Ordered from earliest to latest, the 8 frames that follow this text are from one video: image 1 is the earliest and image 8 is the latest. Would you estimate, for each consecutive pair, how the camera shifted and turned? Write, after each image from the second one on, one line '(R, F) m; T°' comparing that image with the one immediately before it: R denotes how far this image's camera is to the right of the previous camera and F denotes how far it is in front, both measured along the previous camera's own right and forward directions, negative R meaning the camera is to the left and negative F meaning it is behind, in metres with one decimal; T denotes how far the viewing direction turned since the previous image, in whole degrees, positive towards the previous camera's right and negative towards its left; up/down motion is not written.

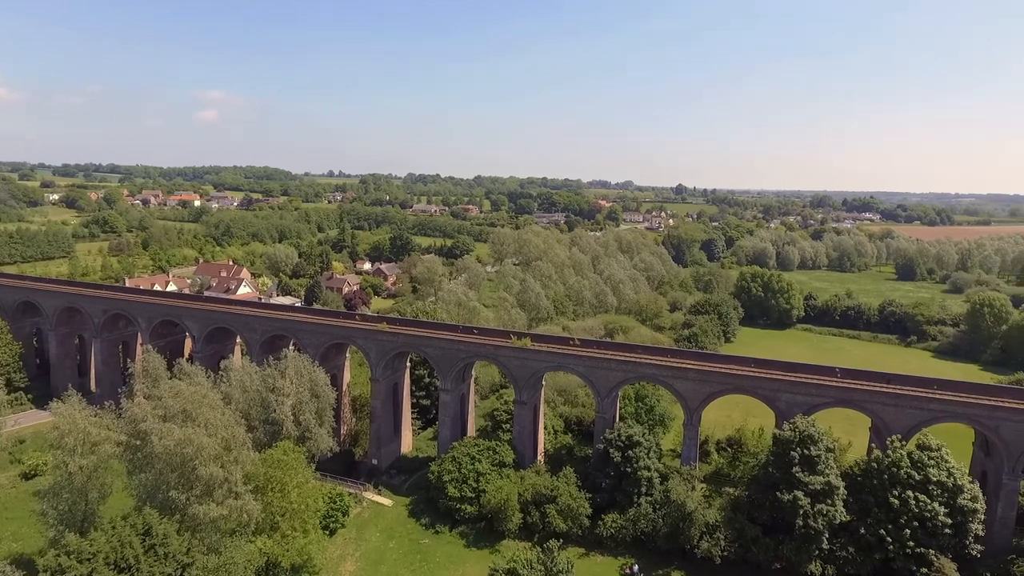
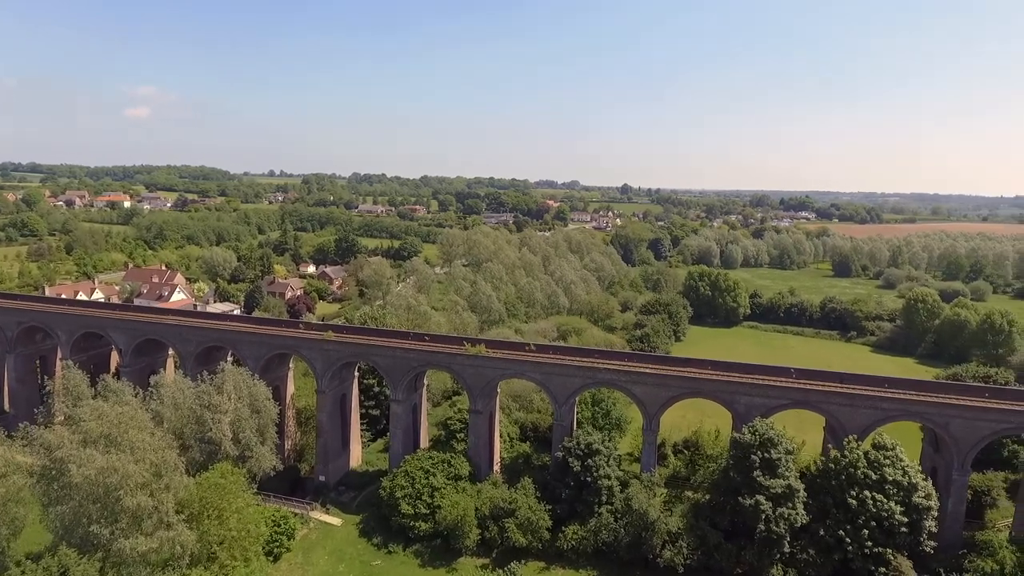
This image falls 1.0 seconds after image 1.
(-0.2, +1.1) m; +5°
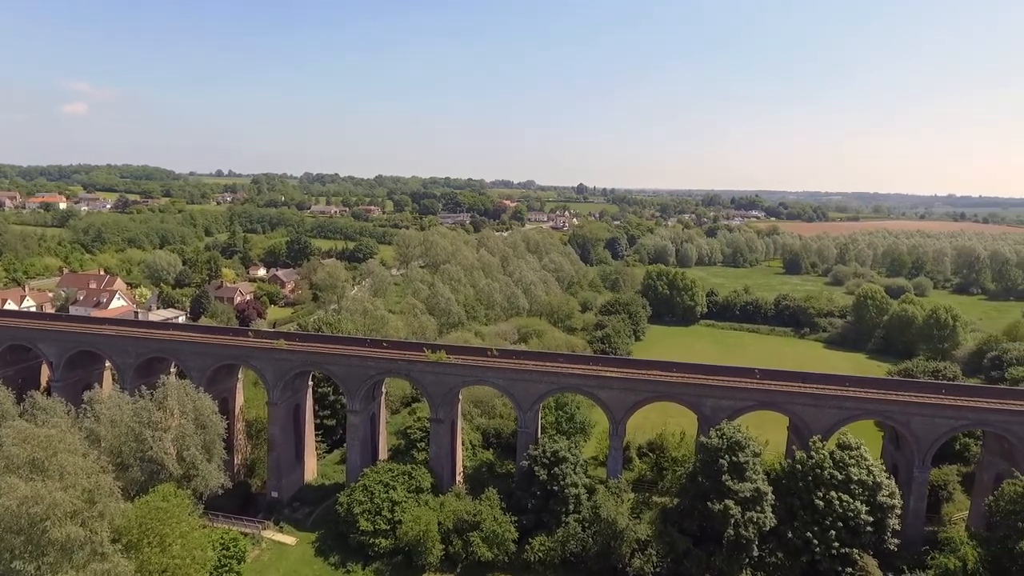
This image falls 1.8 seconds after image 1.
(-0.2, +0.9) m; +4°
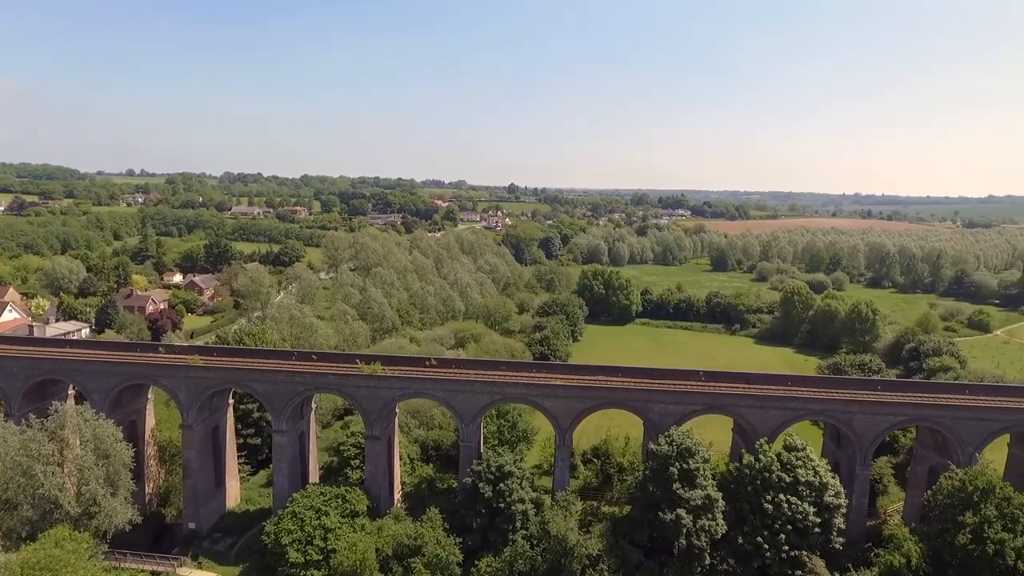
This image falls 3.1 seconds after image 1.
(-0.3, +1.5) m; +6°
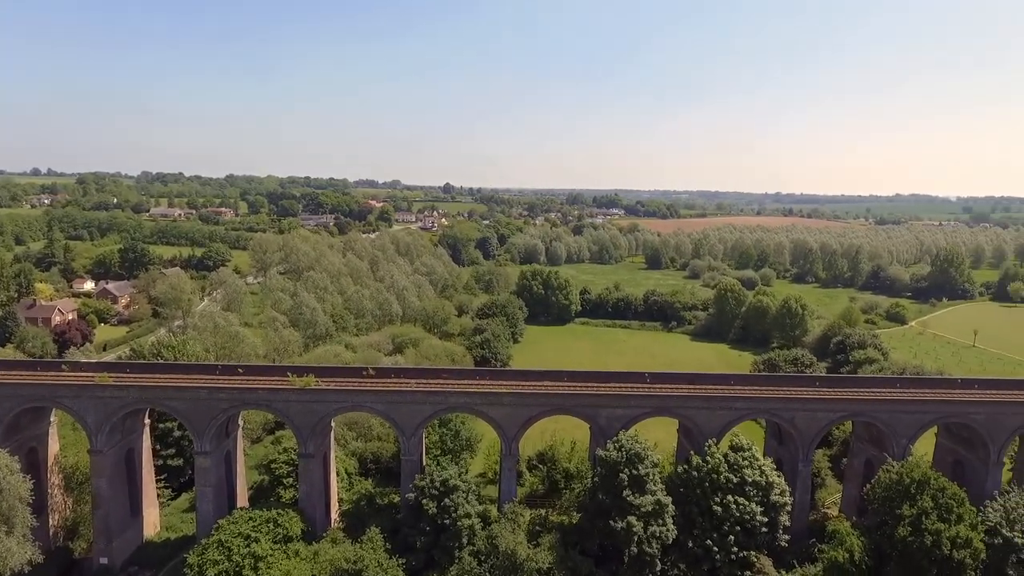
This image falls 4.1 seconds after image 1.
(-0.2, +1.1) m; +6°
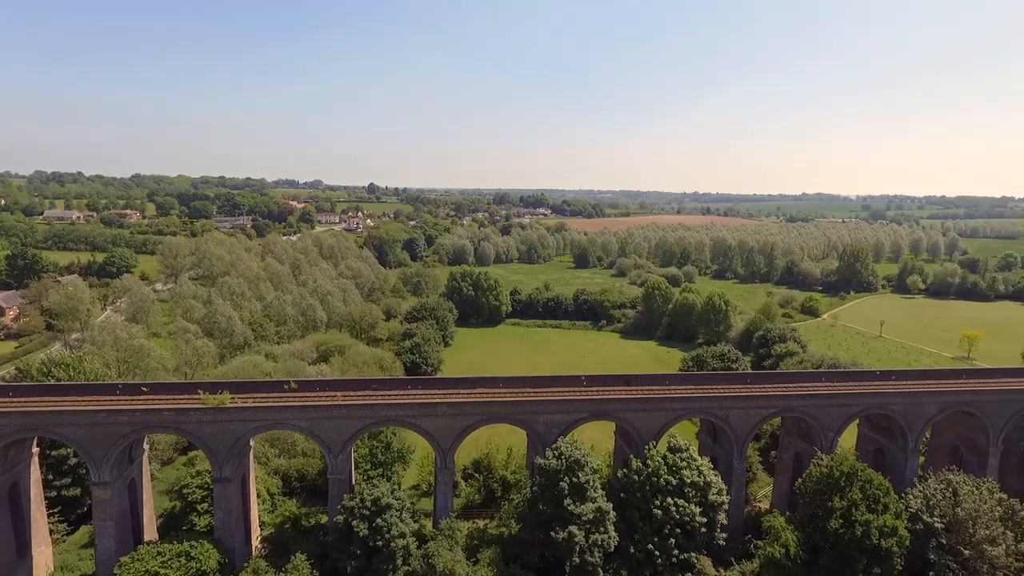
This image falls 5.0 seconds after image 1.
(-0.2, +1.0) m; +7°
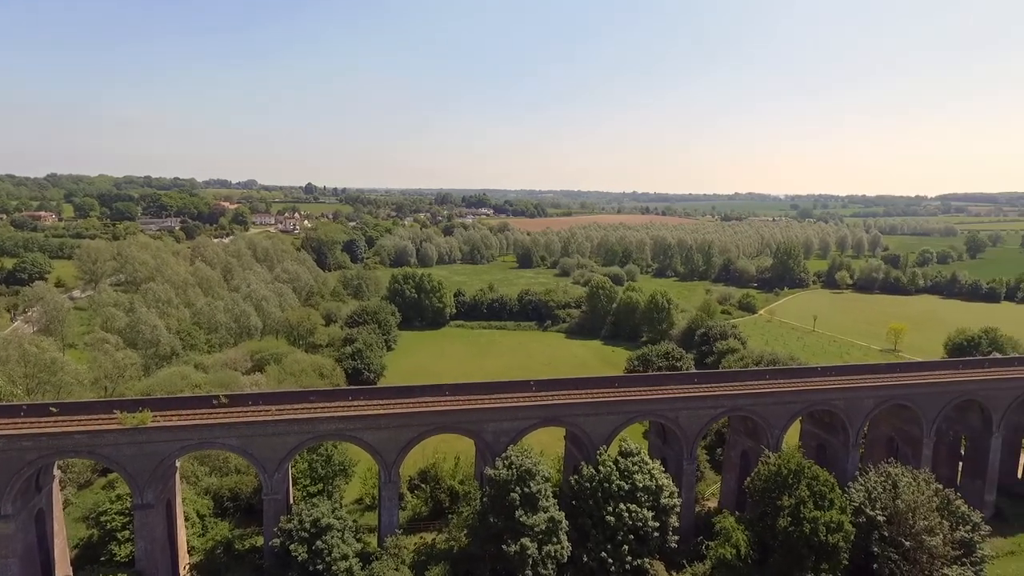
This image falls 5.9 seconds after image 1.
(-0.1, +0.9) m; +5°
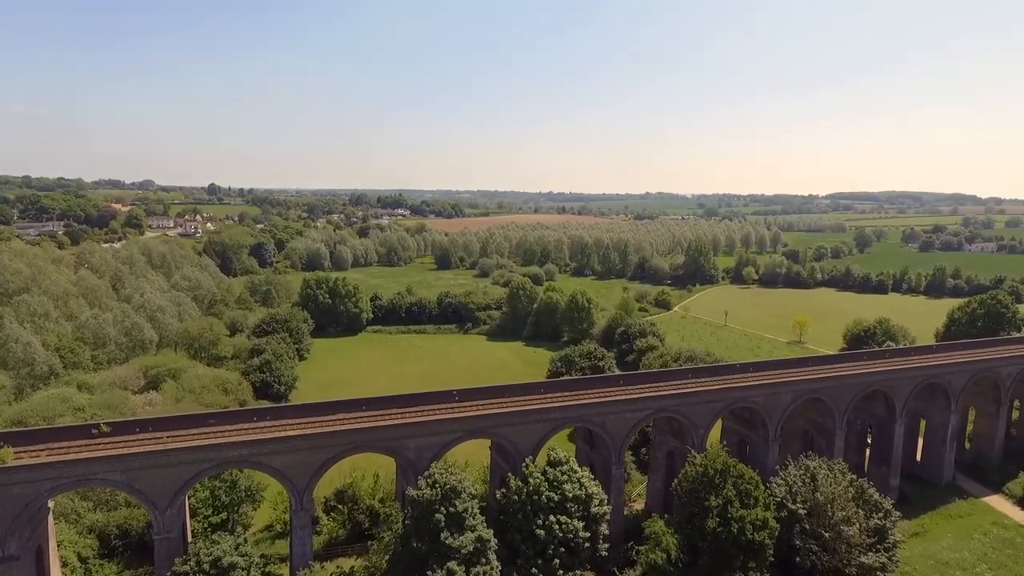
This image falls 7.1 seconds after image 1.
(0.0, +1.2) m; +7°
